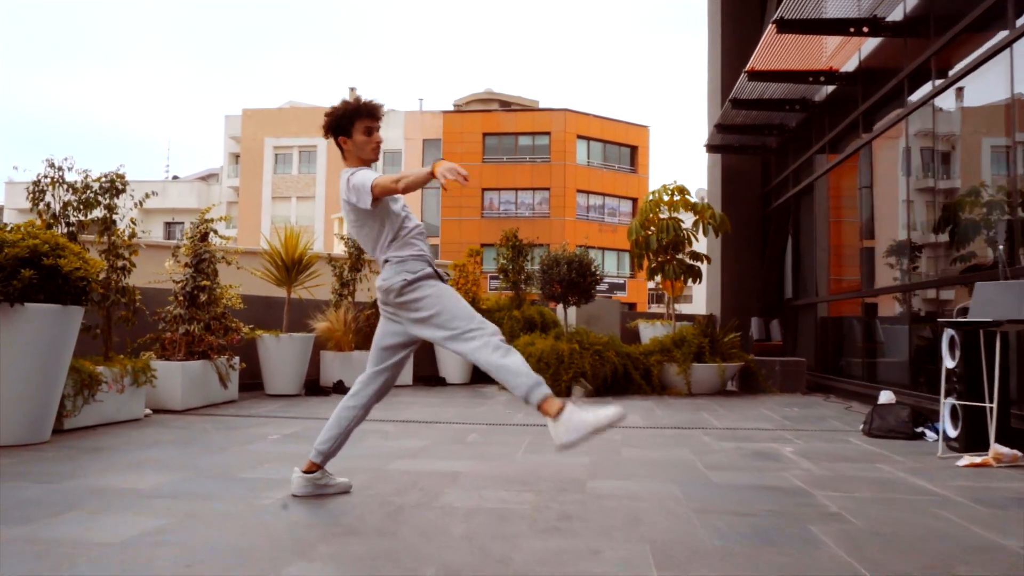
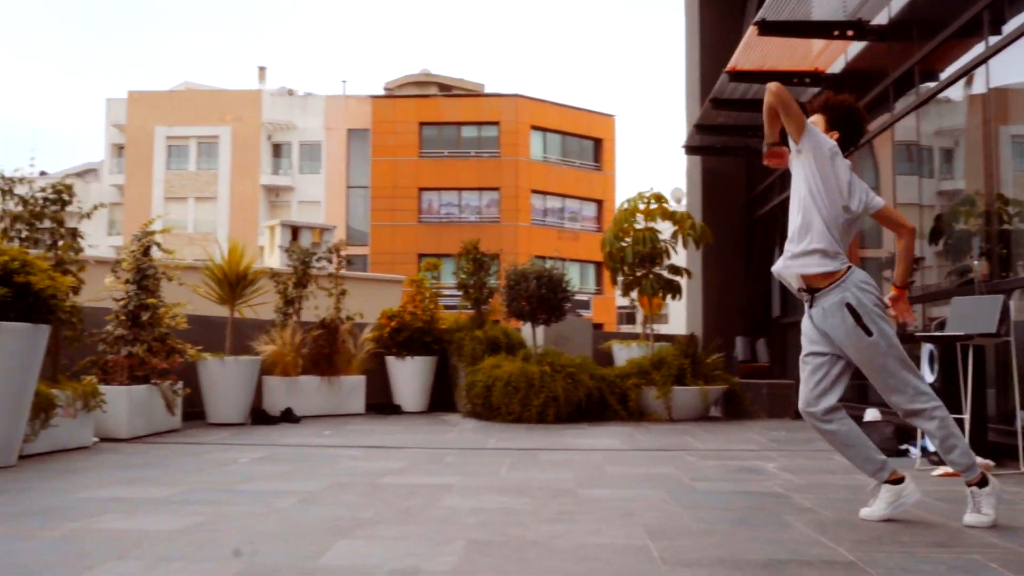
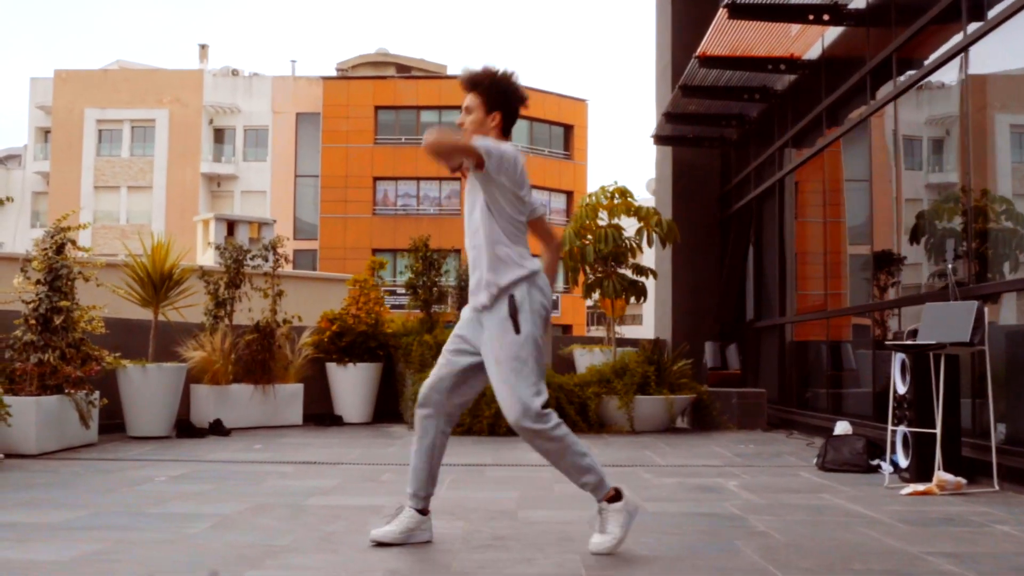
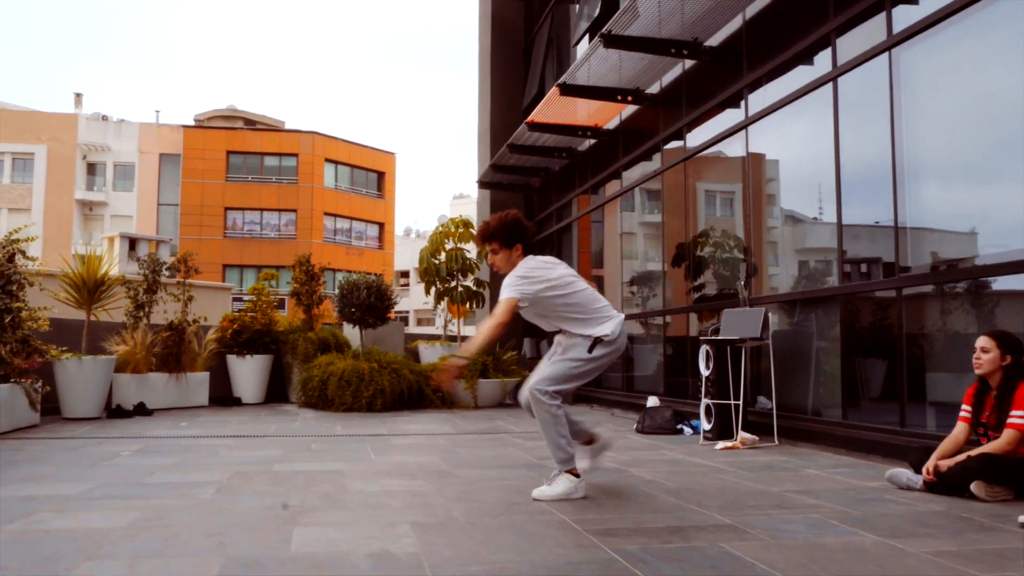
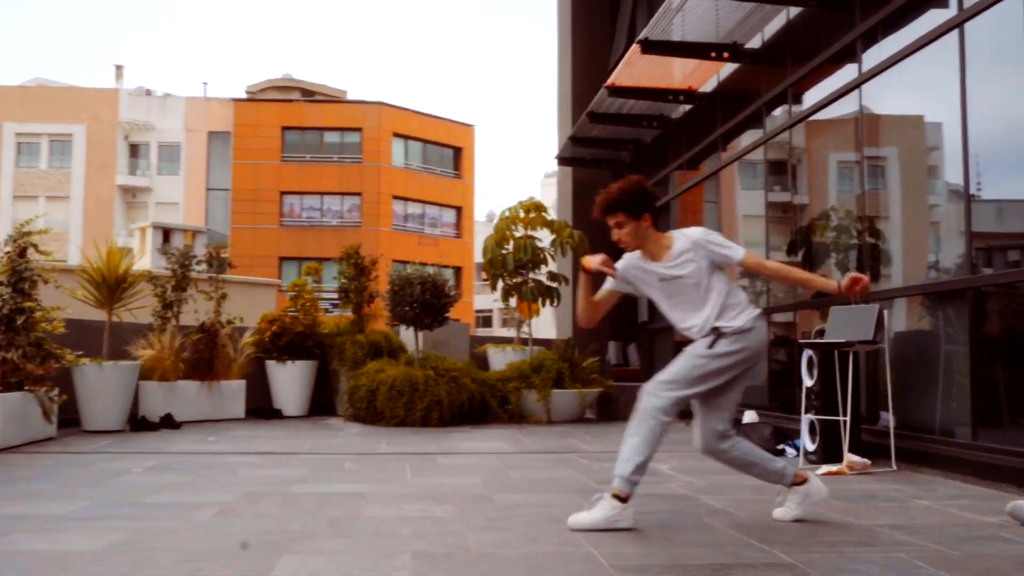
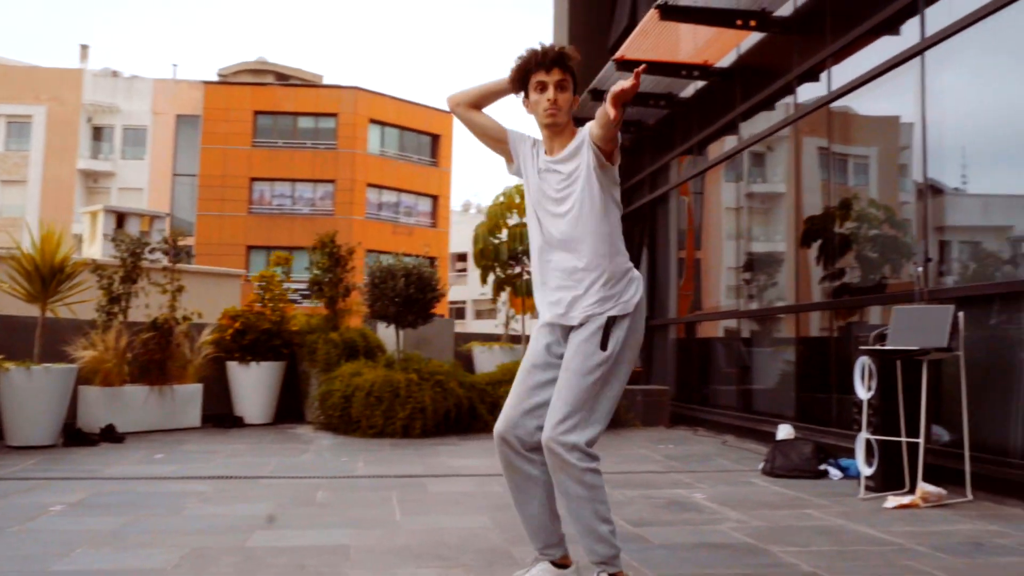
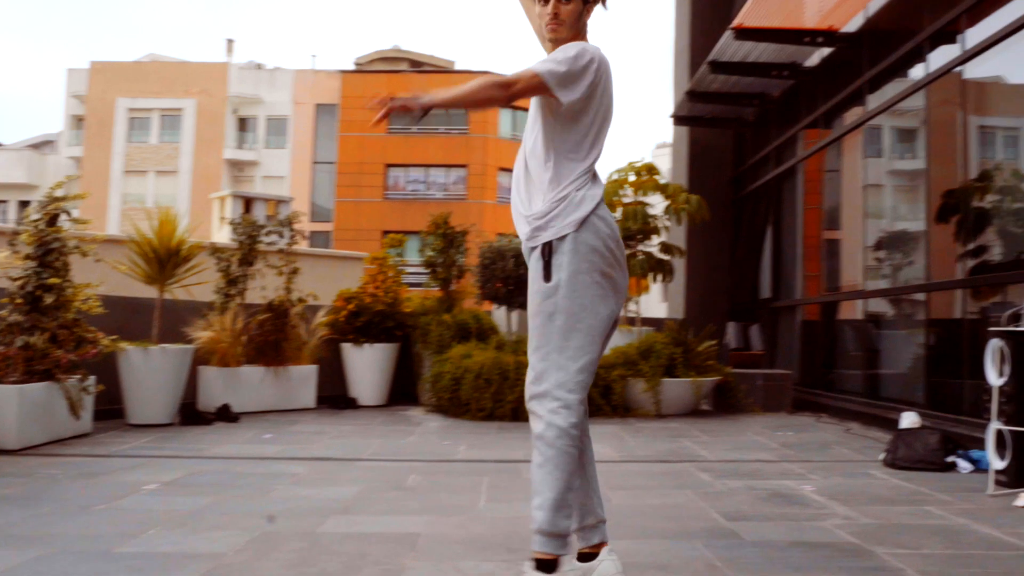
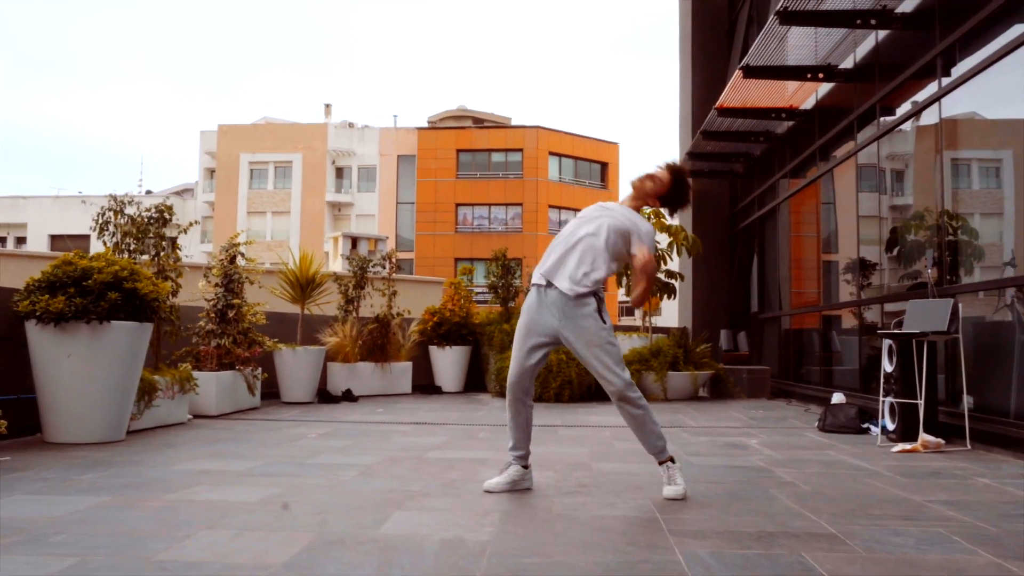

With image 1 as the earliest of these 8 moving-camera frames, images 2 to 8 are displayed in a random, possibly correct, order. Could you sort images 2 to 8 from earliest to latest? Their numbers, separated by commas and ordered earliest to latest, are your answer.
7, 6, 4, 5, 2, 3, 8
